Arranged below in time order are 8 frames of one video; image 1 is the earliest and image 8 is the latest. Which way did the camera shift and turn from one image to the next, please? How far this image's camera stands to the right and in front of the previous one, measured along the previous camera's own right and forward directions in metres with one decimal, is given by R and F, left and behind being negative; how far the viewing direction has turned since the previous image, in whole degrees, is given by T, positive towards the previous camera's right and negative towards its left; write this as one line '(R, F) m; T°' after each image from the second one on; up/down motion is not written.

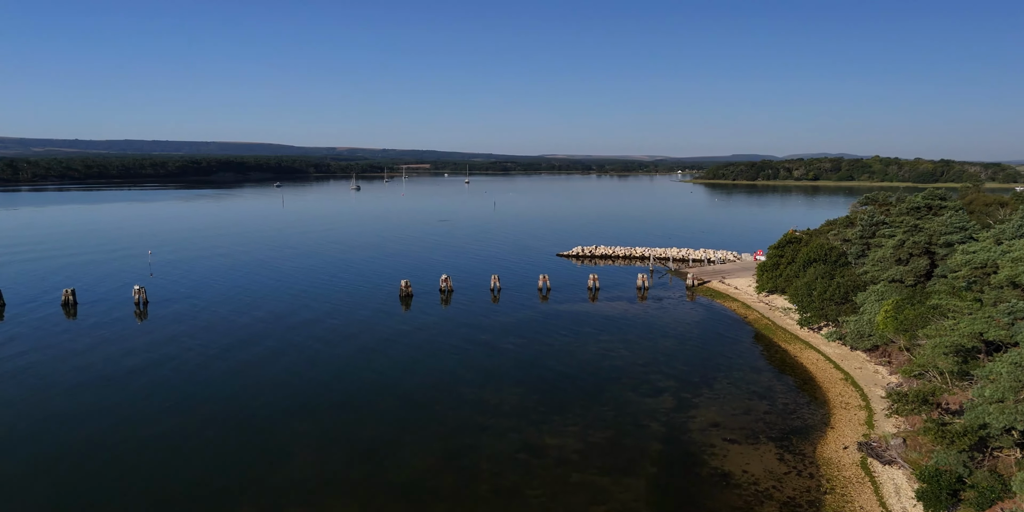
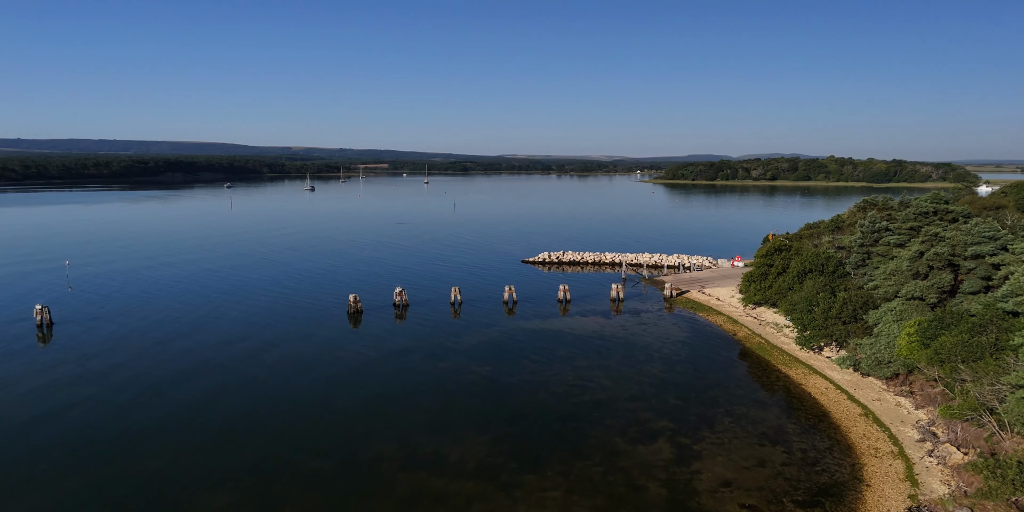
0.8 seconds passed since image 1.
(-0.1, +4.7) m; +3°
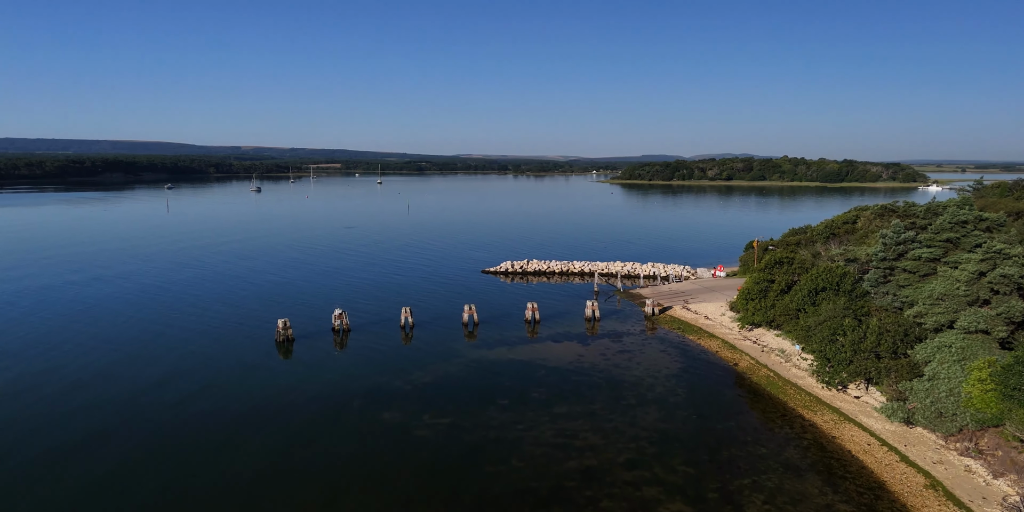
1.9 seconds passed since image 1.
(-0.2, +6.1) m; +3°
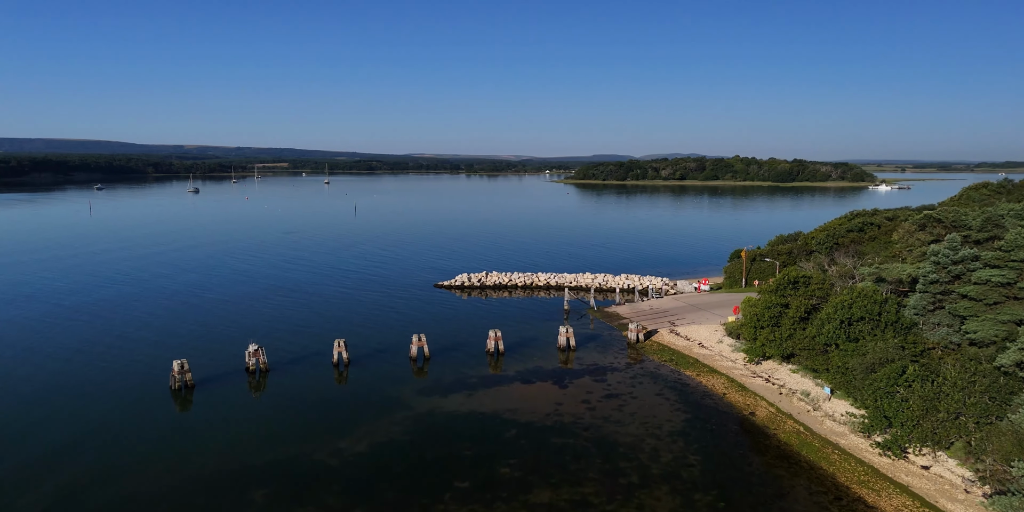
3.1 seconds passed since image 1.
(-0.2, +6.8) m; +4°
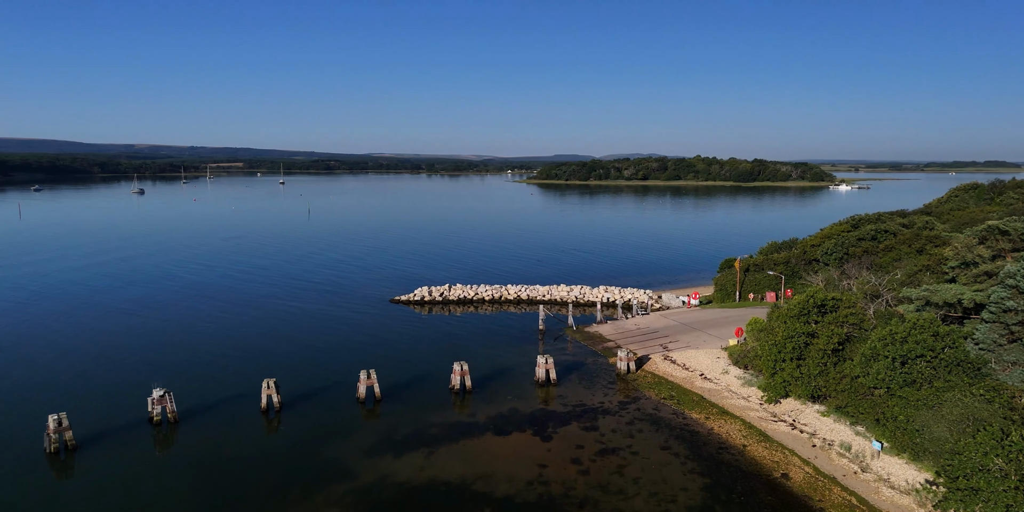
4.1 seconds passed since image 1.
(-0.2, +5.4) m; +3°
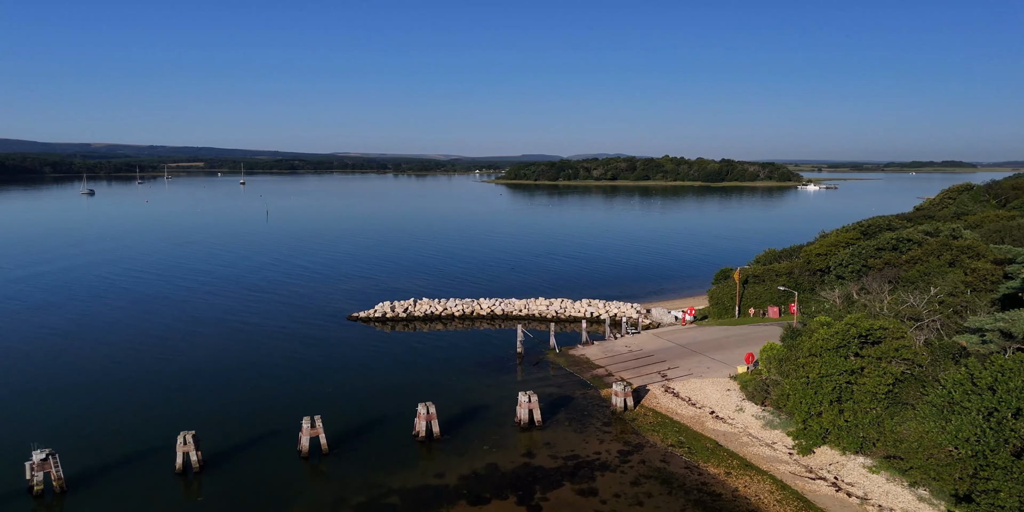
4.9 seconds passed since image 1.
(-0.2, +4.7) m; +2°
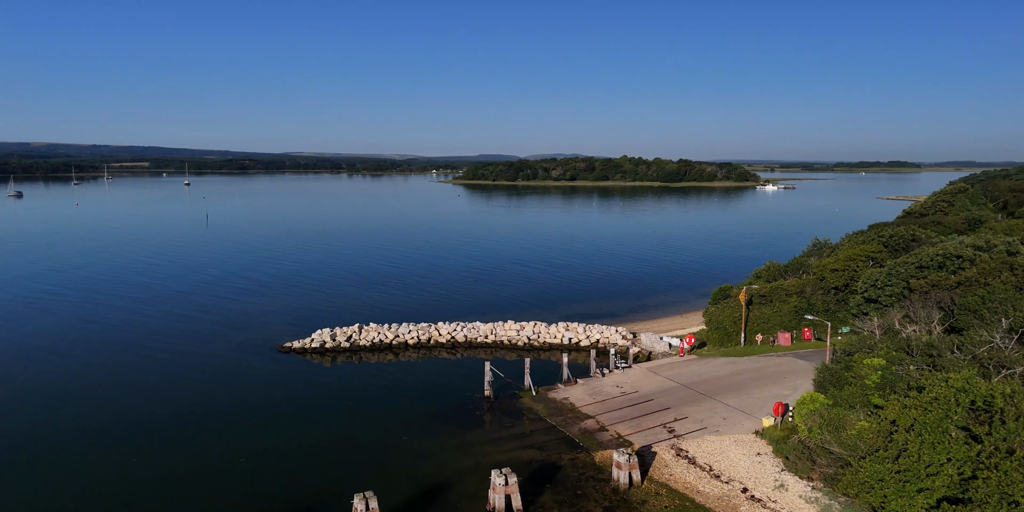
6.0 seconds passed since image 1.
(-0.3, +6.2) m; +3°
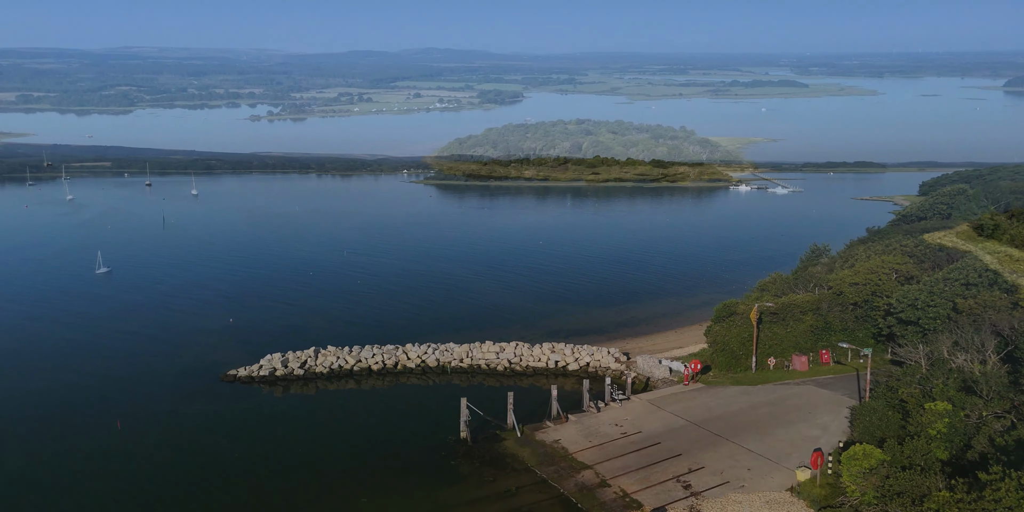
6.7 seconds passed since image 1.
(-0.2, +4.1) m; +2°
